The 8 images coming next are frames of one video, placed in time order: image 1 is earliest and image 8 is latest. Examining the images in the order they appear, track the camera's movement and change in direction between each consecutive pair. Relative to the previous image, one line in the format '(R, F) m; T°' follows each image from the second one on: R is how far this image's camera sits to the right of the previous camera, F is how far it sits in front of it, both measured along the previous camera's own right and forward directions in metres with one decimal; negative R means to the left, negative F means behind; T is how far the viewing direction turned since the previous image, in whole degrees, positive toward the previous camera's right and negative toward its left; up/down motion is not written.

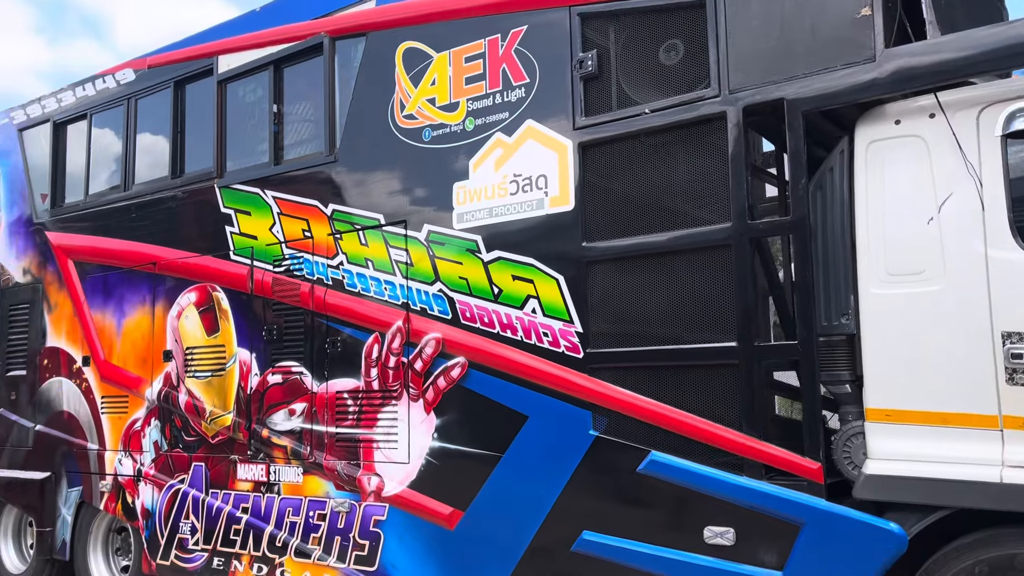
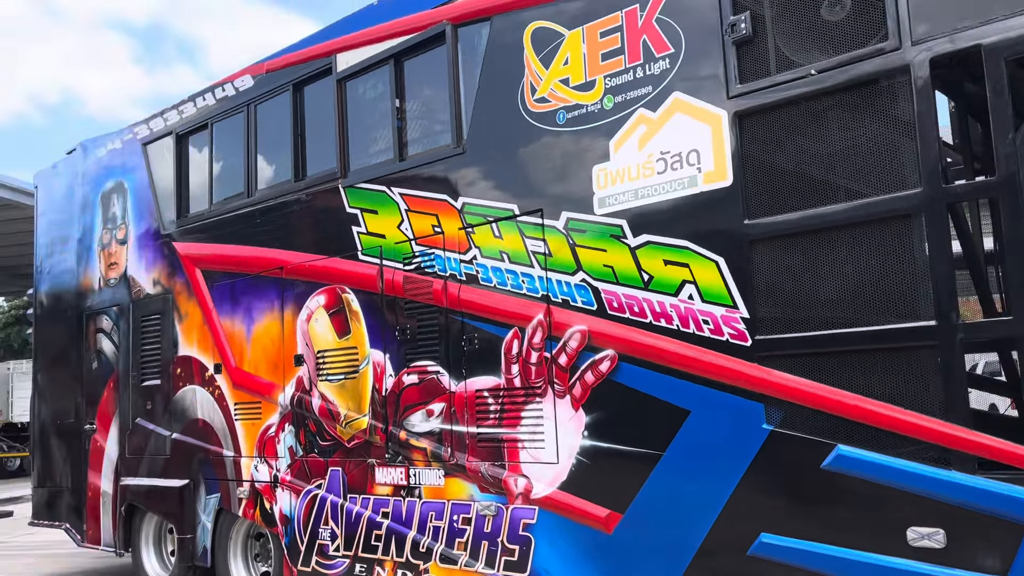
(-0.3, +0.2) m; -6°
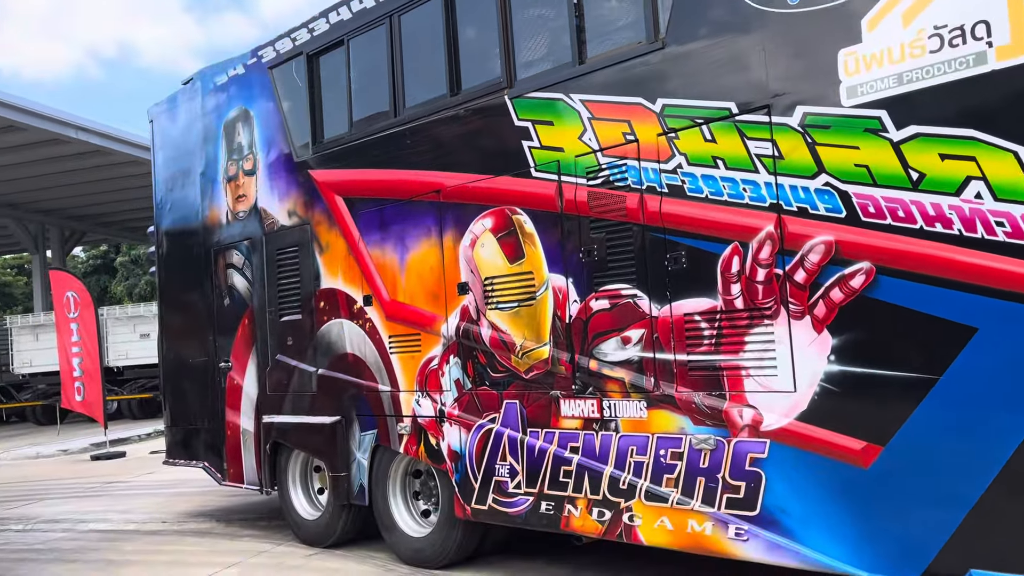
(-0.7, +0.4) m; -4°
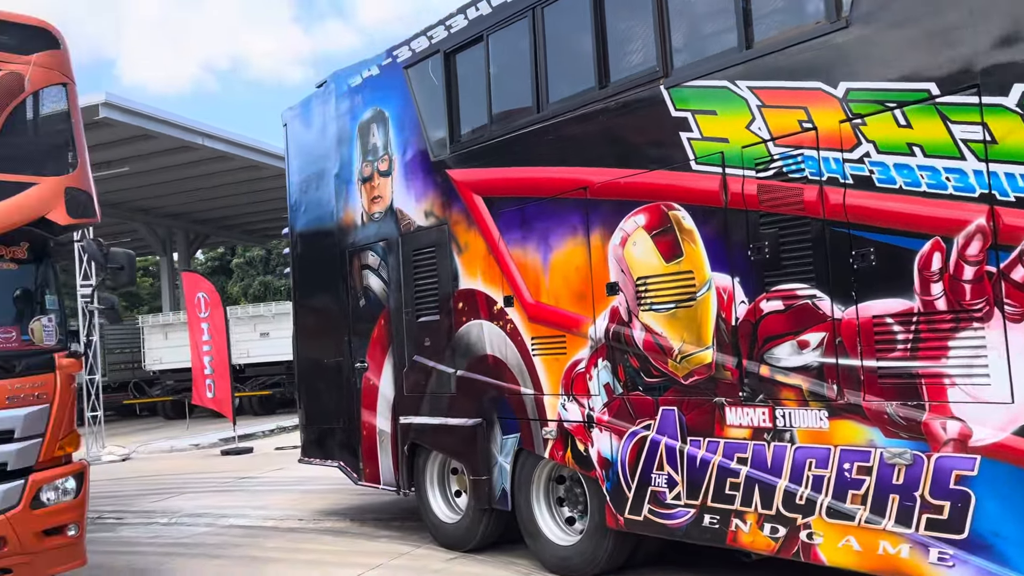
(-0.3, +0.2) m; -7°
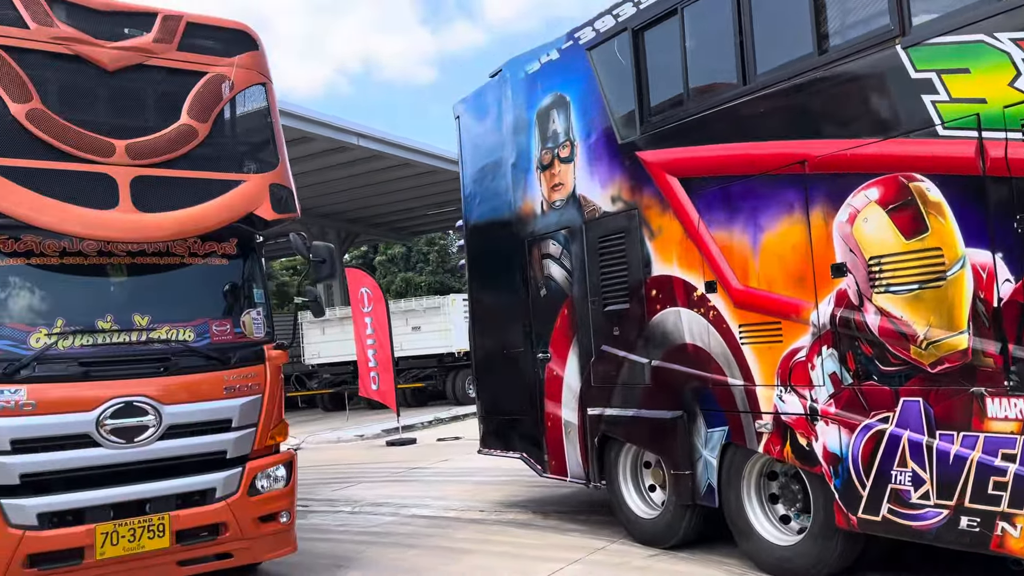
(-0.4, +0.1) m; -9°
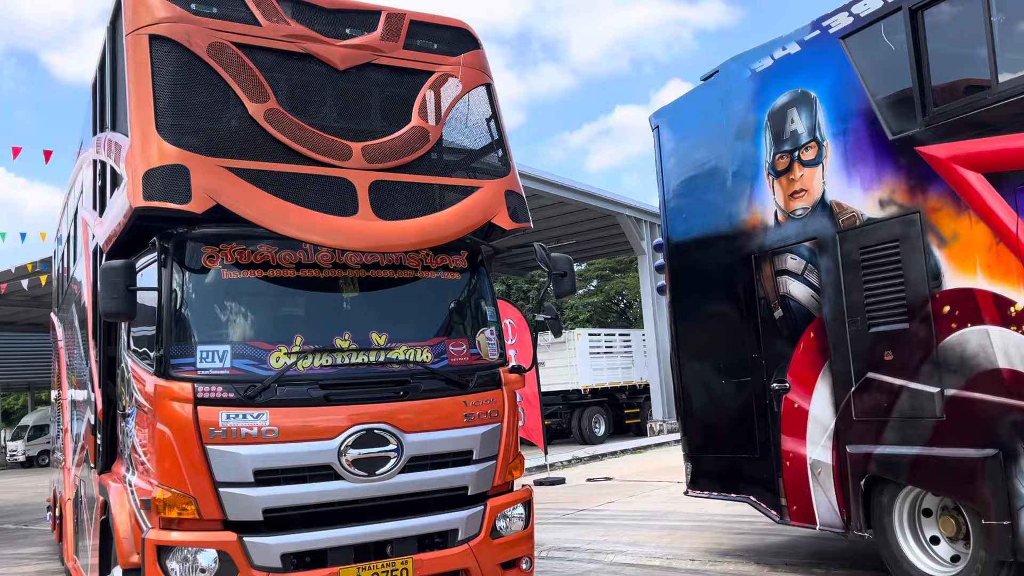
(-1.0, +0.6) m; -6°
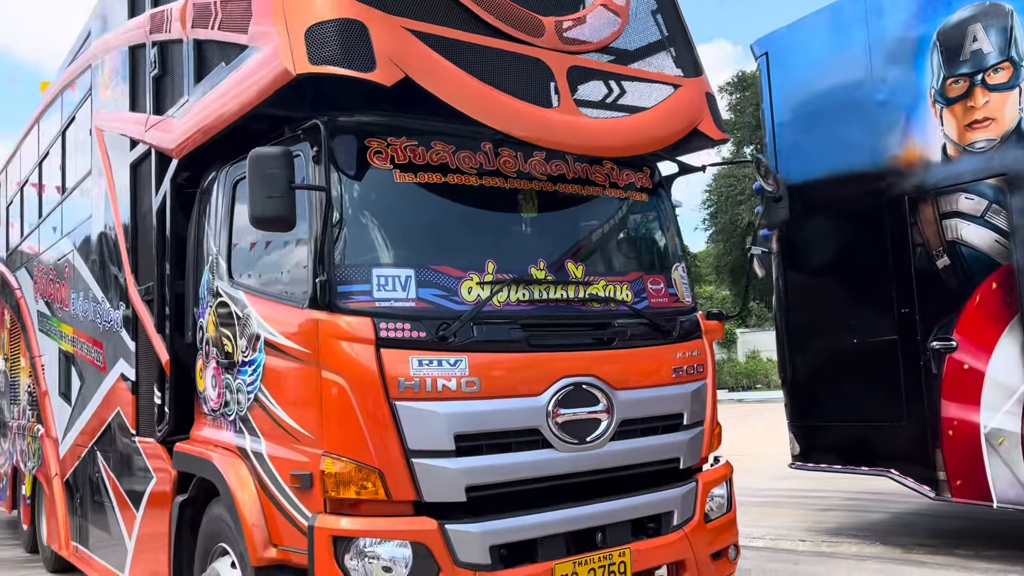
(-1.3, +1.0) m; +6°
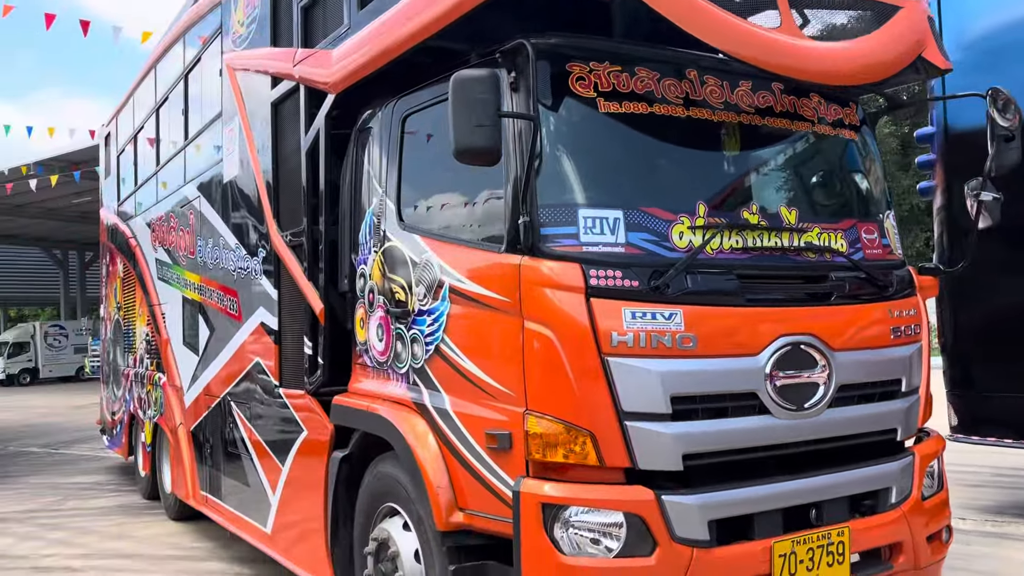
(-0.5, +0.3) m; -5°
